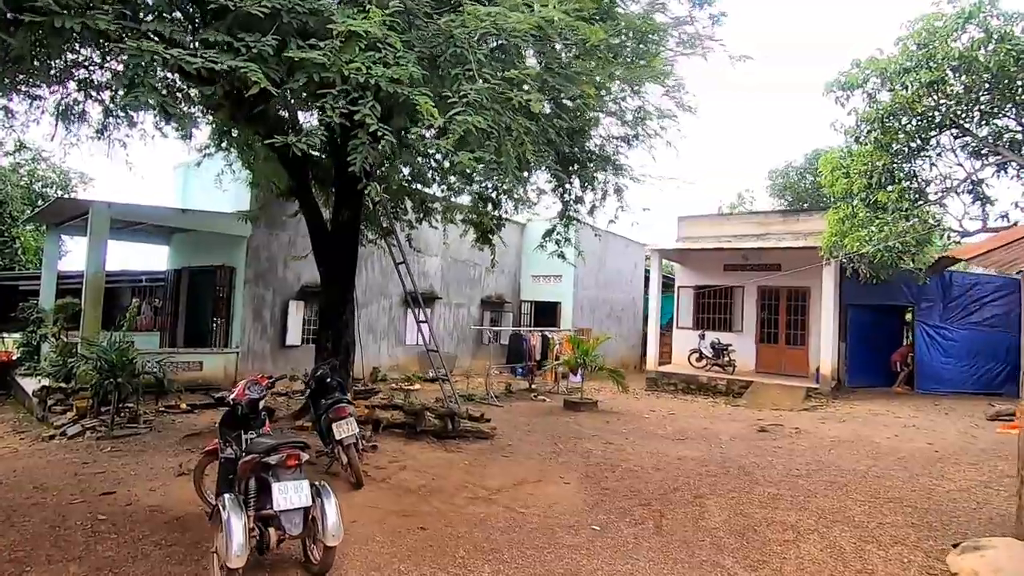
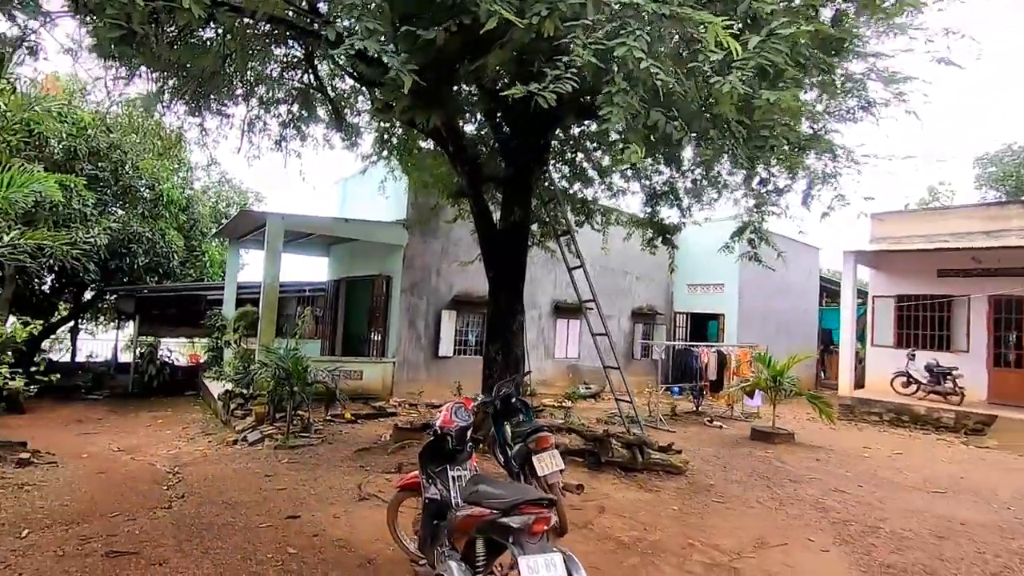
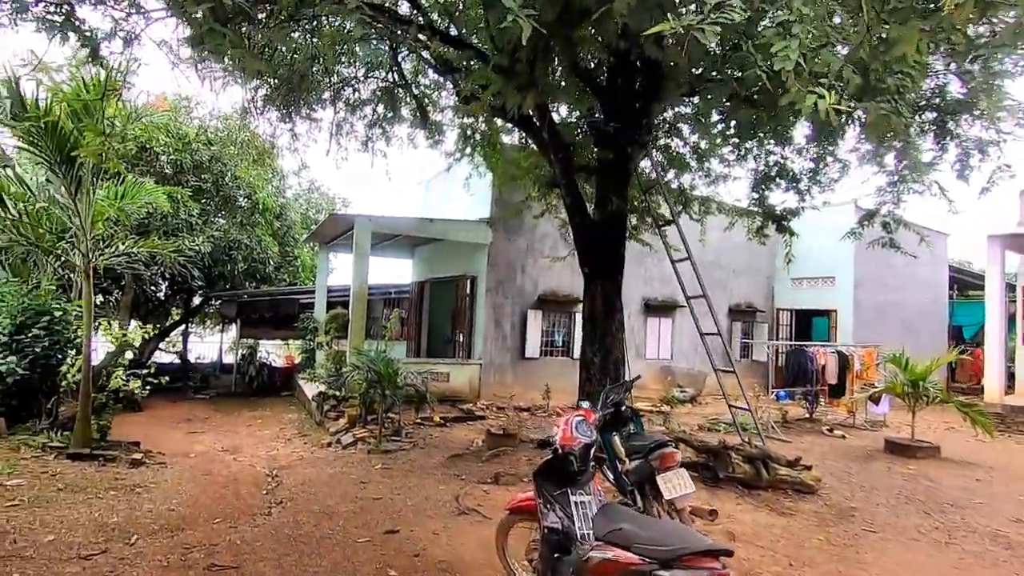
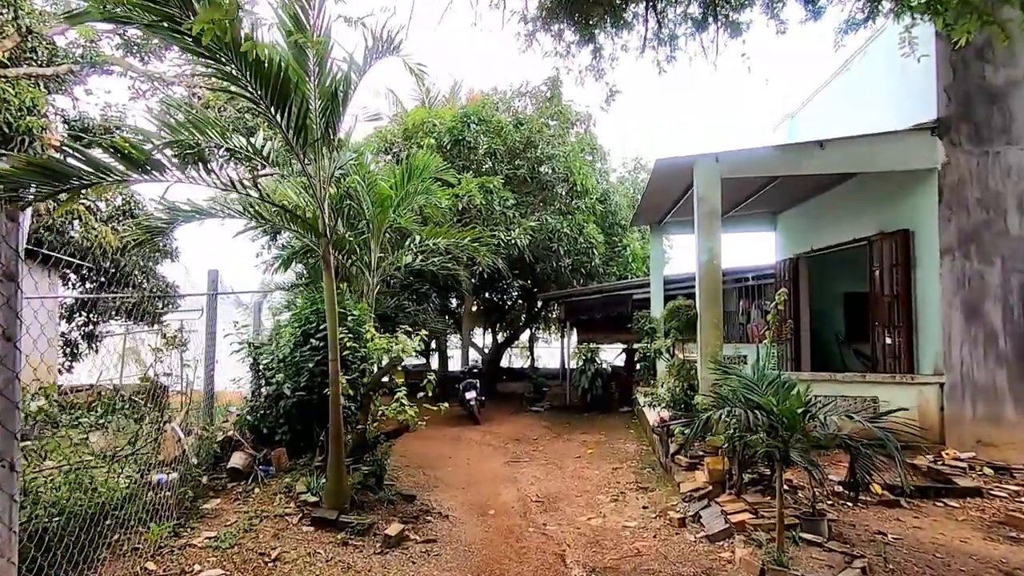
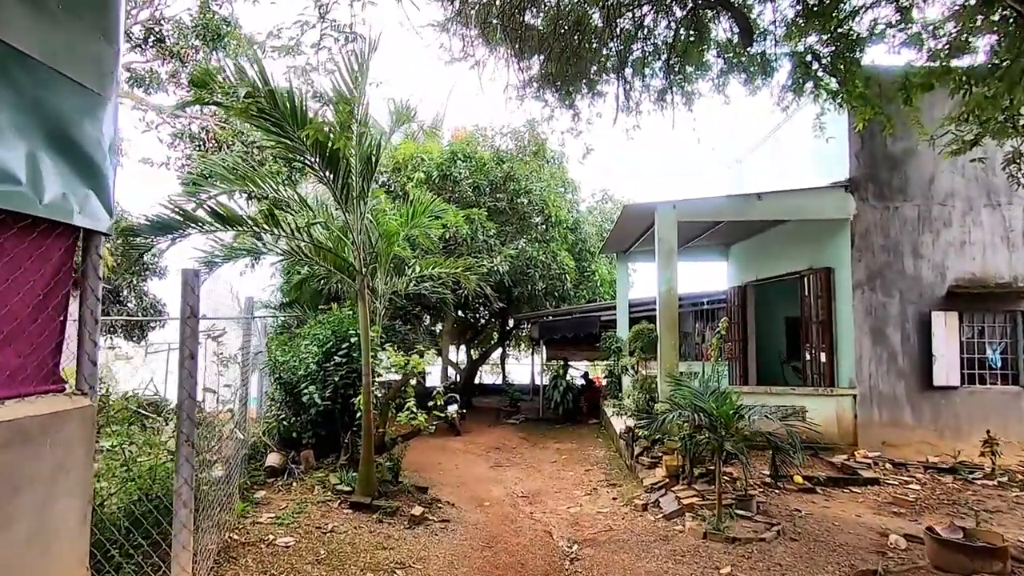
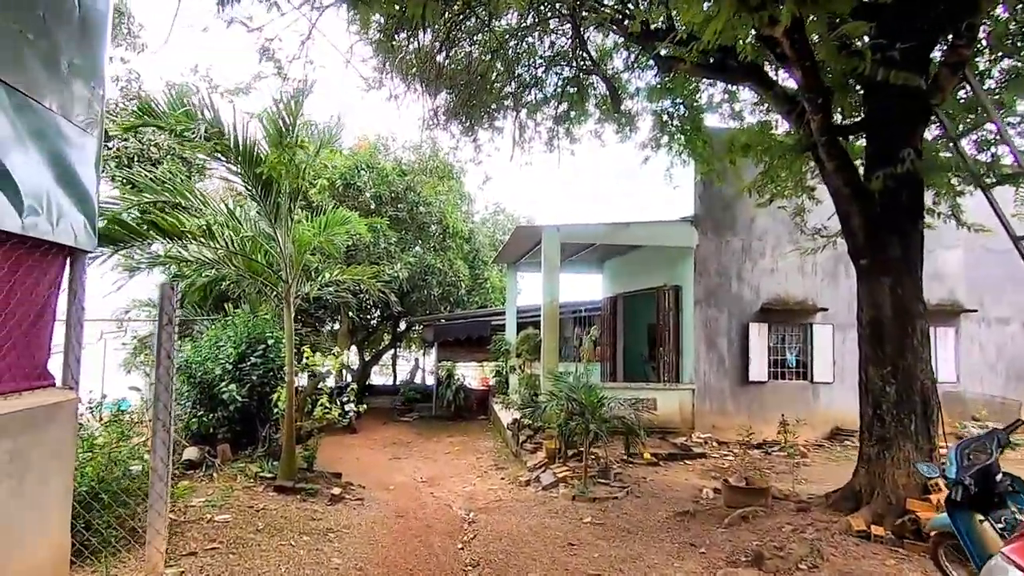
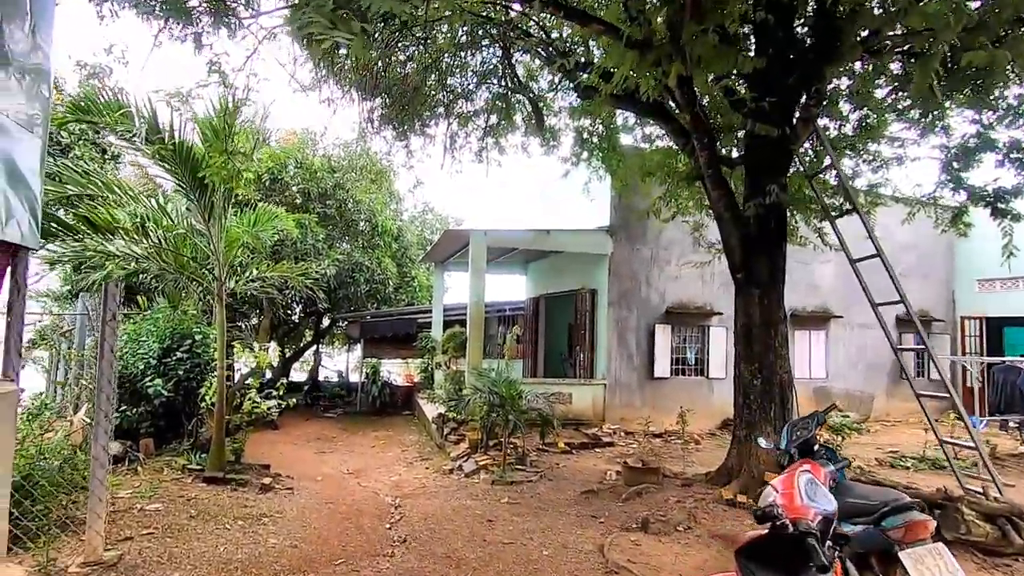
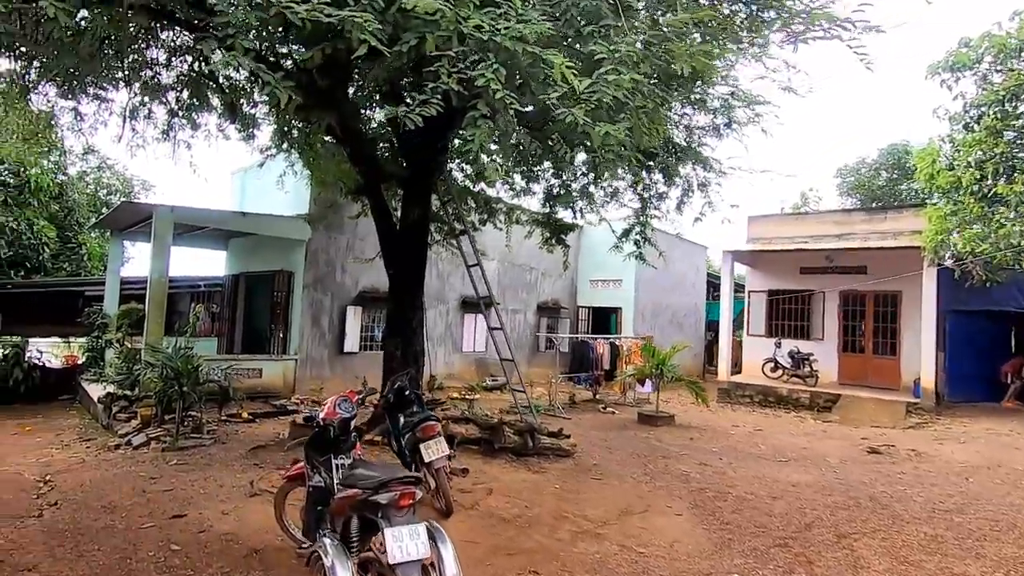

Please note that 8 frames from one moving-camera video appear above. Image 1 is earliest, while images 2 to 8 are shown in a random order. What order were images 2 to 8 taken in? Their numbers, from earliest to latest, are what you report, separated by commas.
8, 2, 3, 7, 6, 5, 4
